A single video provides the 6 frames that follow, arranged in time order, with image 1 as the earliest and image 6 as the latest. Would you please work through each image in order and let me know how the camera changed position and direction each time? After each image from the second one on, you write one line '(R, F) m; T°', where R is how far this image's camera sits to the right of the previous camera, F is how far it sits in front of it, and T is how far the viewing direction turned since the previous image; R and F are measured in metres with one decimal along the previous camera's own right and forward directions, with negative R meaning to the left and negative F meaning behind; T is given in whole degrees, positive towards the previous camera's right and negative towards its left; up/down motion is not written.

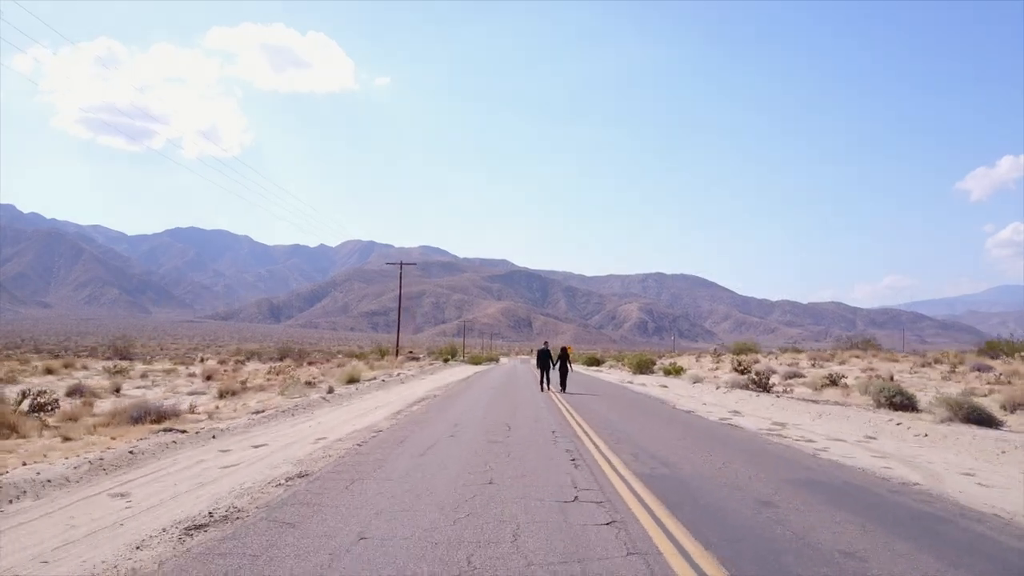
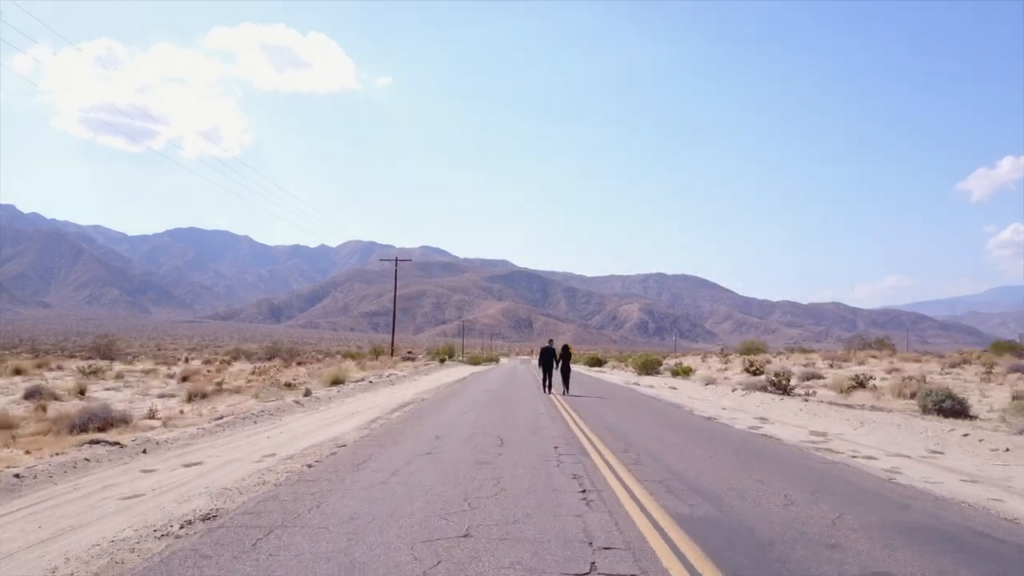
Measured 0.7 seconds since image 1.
(+0.1, +2.6) m; 0°
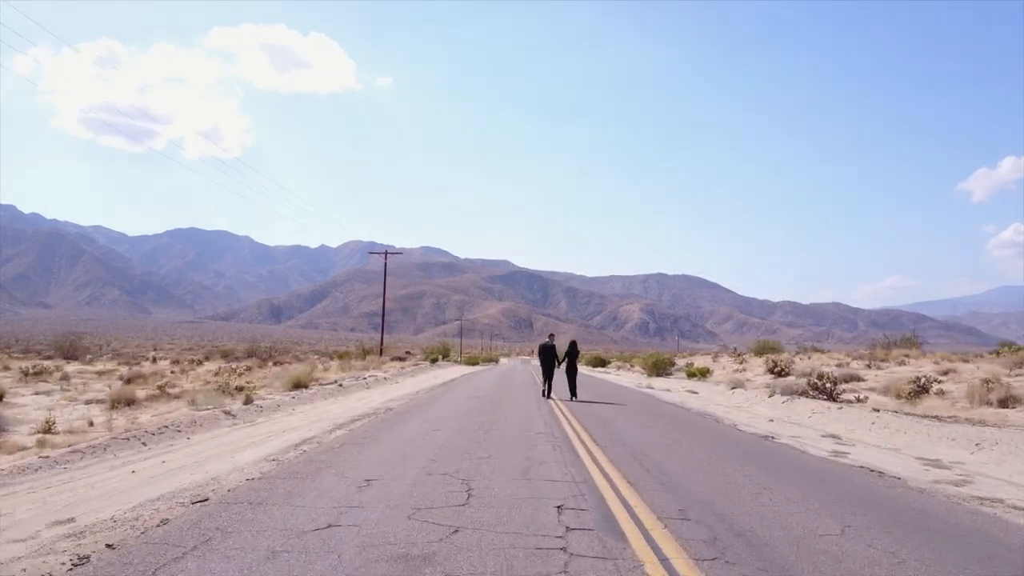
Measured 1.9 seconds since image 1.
(+0.2, +4.7) m; 0°
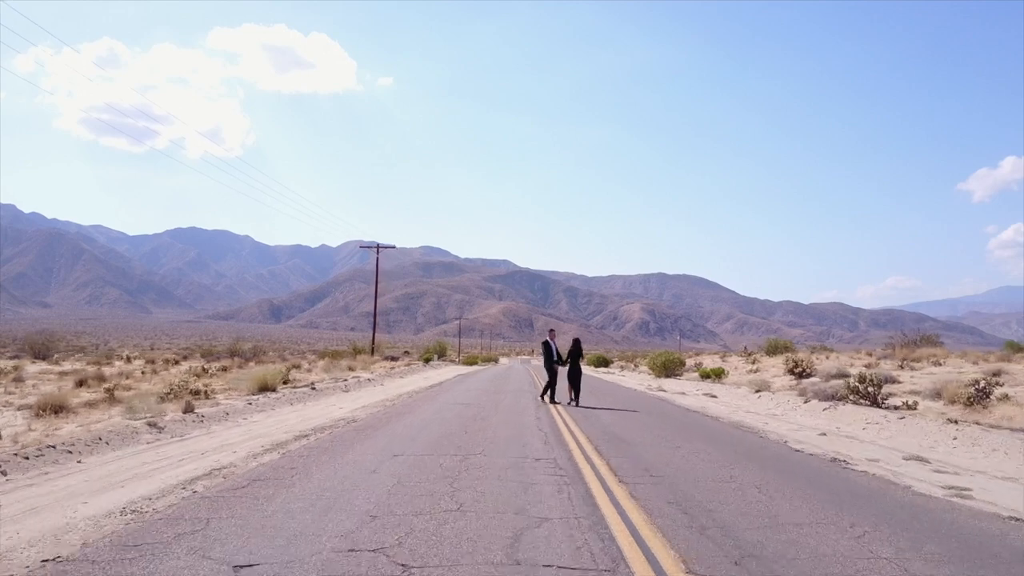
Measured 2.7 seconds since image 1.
(+0.1, +3.3) m; 0°
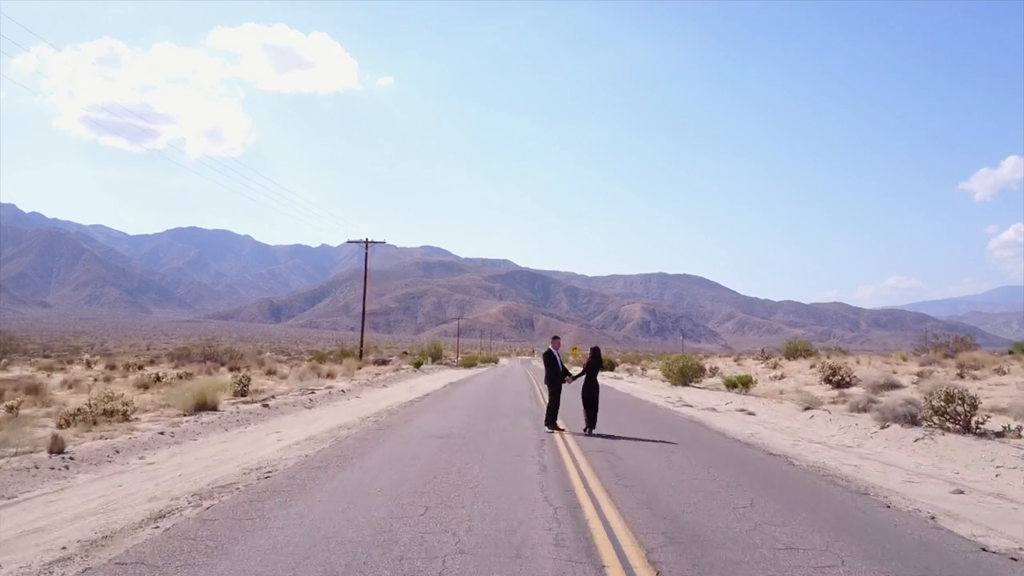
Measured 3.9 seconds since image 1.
(+0.1, +4.5) m; 0°
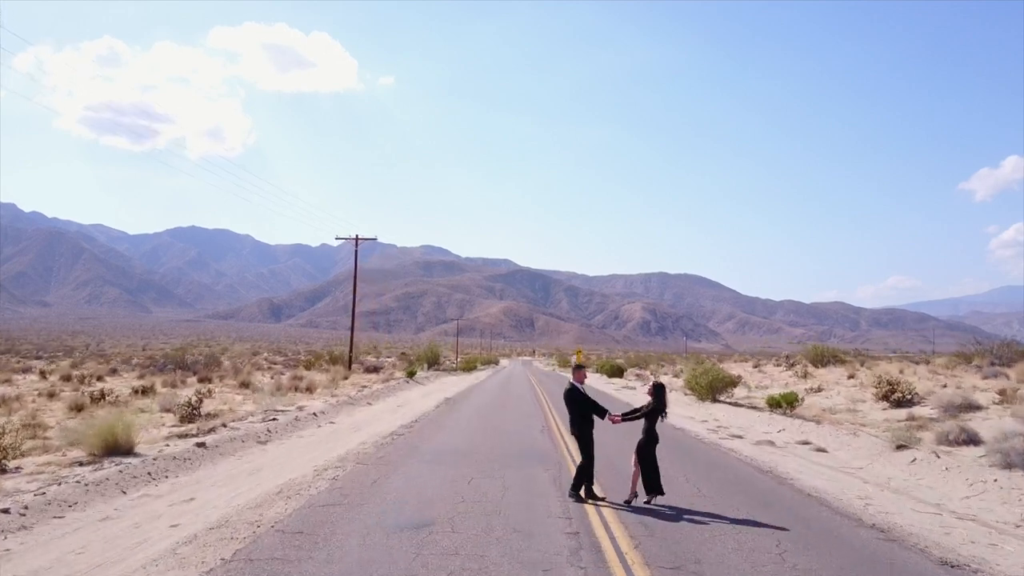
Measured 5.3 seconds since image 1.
(-0.2, +4.6) m; 0°
